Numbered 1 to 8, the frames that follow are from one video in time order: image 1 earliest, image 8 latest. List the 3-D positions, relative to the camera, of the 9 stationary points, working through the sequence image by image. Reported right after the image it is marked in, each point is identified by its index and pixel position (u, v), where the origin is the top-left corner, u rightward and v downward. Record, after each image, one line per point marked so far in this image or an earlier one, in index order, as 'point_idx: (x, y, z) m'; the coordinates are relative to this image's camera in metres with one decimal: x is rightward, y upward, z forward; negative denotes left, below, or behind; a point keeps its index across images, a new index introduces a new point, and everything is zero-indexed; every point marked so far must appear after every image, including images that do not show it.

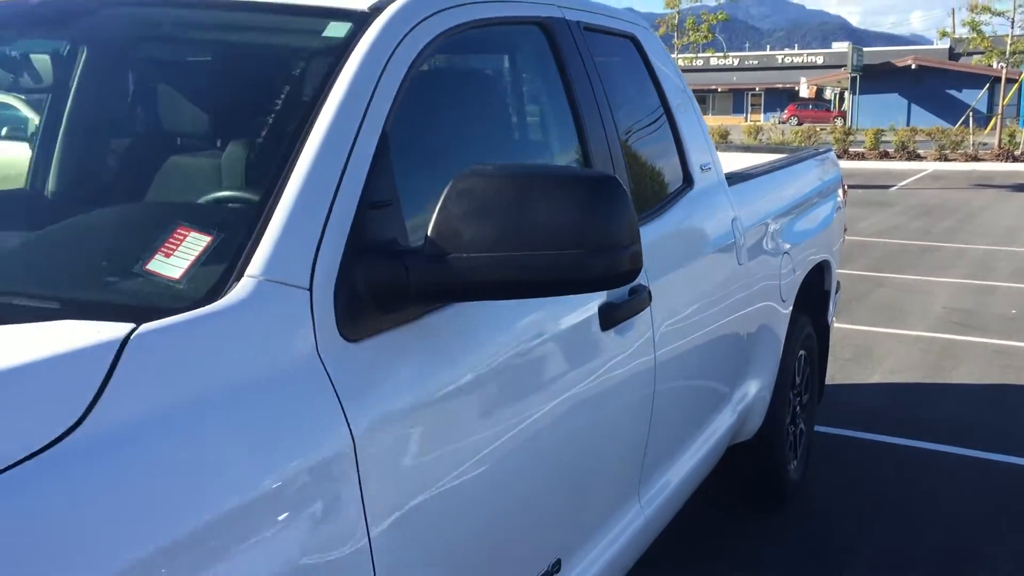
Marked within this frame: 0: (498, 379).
0: (0.0, -0.2, +1.9) m
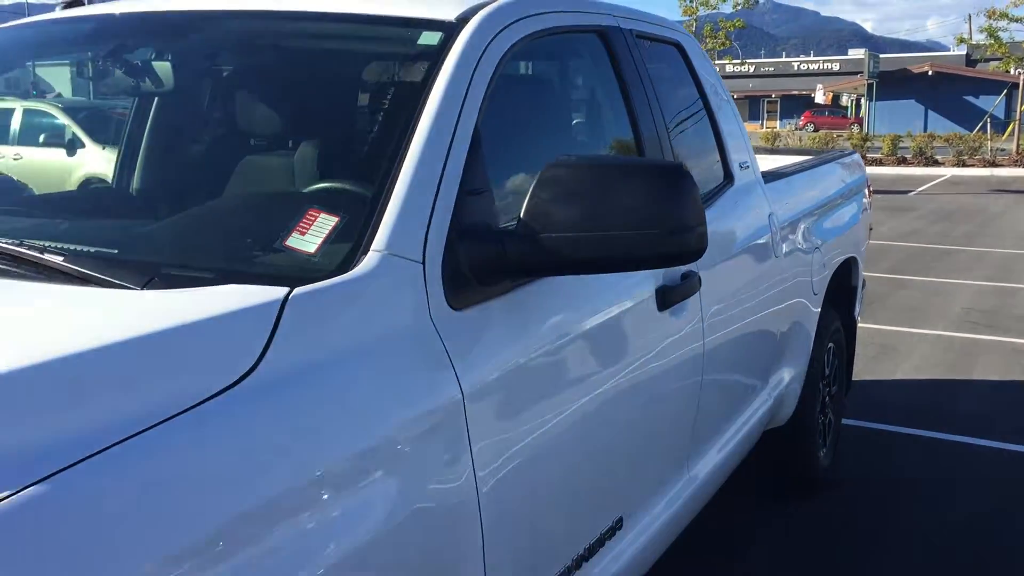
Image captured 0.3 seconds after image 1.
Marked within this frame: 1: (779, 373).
0: (+0.1, -0.1, +2.1) m
1: (+1.0, -0.3, +3.9) m
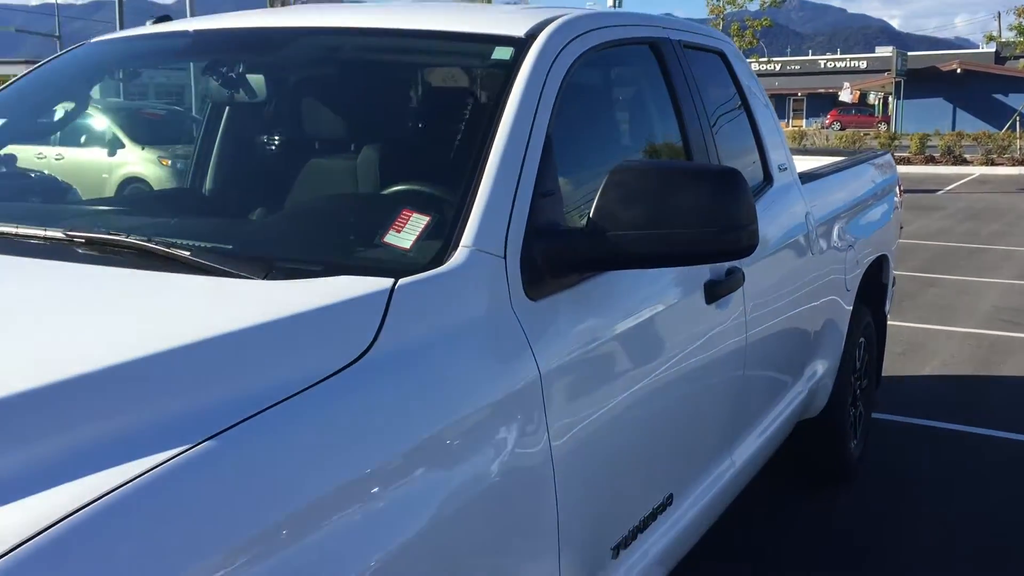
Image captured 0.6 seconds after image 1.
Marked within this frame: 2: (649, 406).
0: (+0.3, -0.1, +2.3) m
1: (+1.2, -0.3, +4.1) m
2: (+0.3, -0.3, +2.4) m
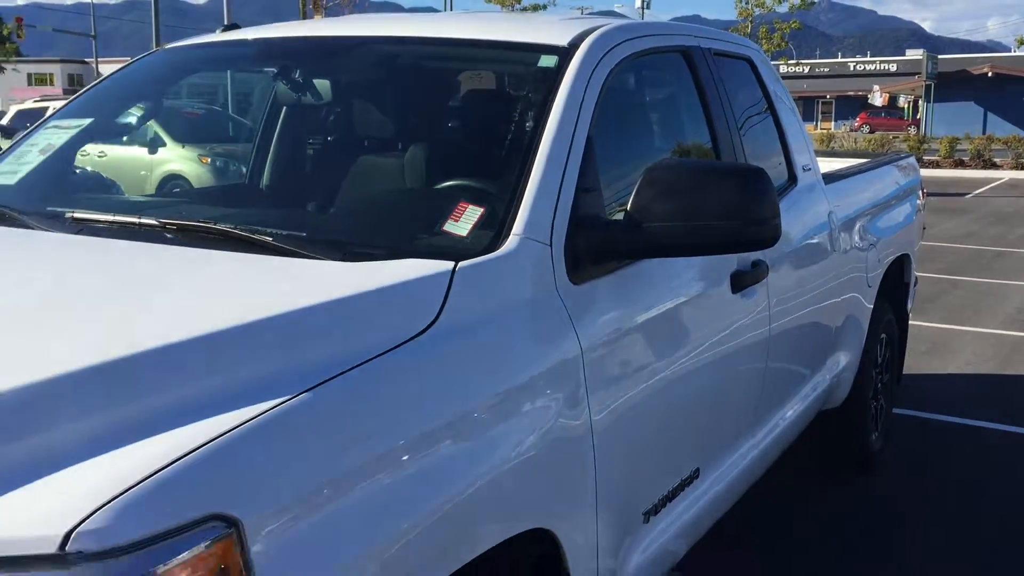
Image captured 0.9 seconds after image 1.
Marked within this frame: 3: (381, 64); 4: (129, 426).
0: (+0.4, -0.1, +2.5) m
1: (+1.4, -0.3, +4.3) m
2: (+0.4, -0.3, +2.6) m
3: (-0.4, +0.6, +2.8) m
4: (-0.5, -0.2, +1.4) m
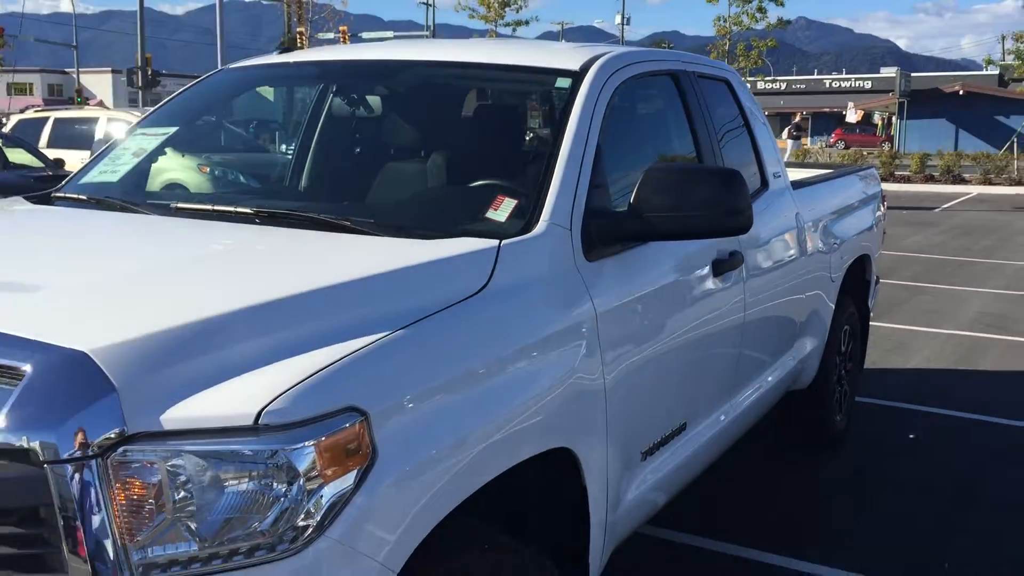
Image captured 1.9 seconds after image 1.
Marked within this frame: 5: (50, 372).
0: (+0.4, 0.0, +3.1) m
1: (+1.4, -0.3, +4.8) m
2: (+0.5, -0.2, +3.1) m
3: (-0.3, +0.7, +3.4) m
4: (-0.4, -0.1, +2.0) m
5: (-0.8, -0.1, +1.7) m
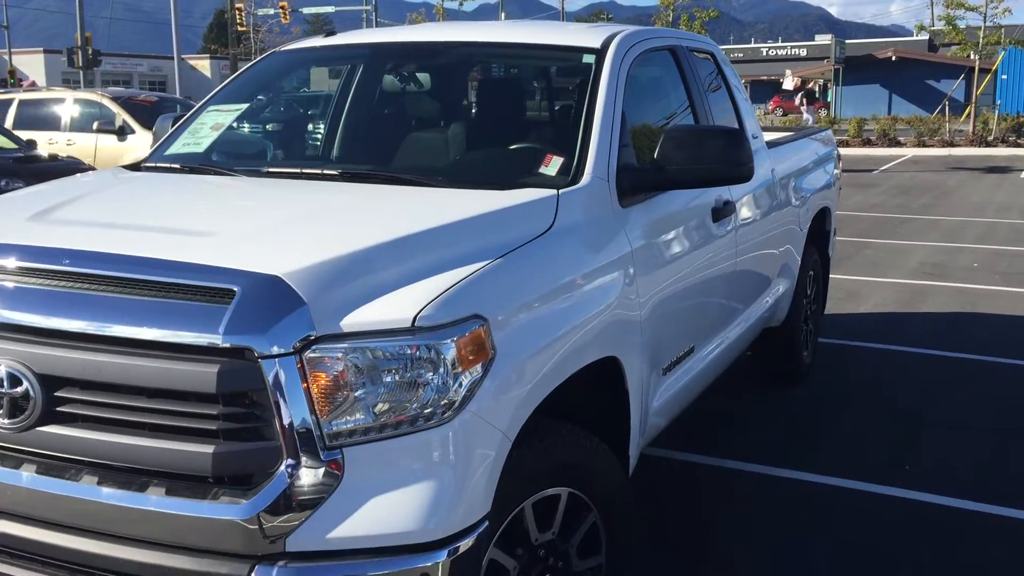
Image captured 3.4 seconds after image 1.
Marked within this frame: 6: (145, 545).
0: (+0.6, +0.2, +3.7) m
1: (+1.4, 0.0, +5.5) m
2: (+0.6, 0.0, +3.7) m
3: (-0.2, +0.9, +3.9) m
4: (-0.2, 0.0, +2.5) m
5: (-0.6, 0.0, +2.2) m
6: (-0.8, -0.6, +2.3) m
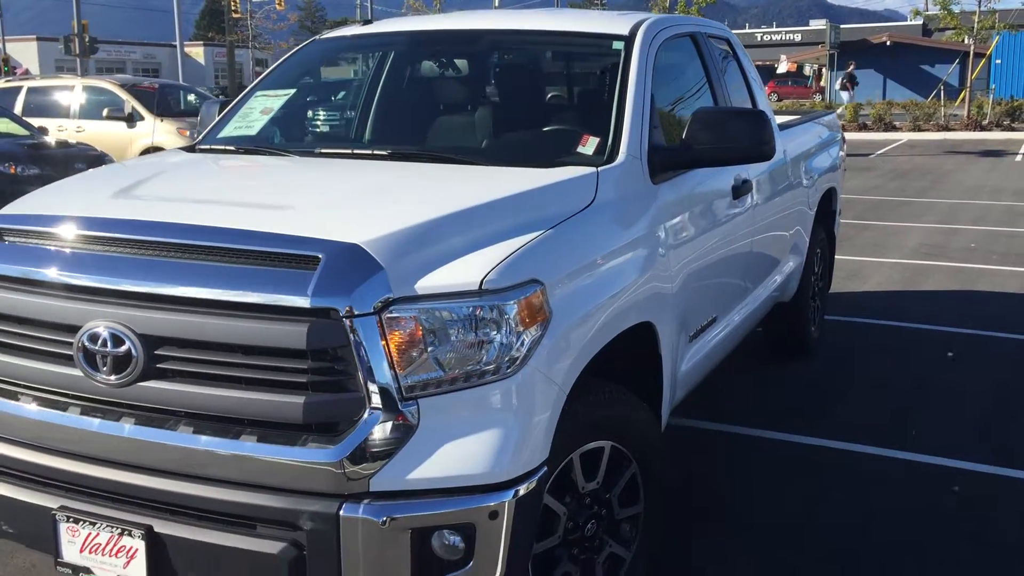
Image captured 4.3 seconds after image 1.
0: (+0.7, +0.3, +3.9) m
1: (+1.5, +0.1, +5.7) m
2: (+0.7, +0.1, +4.0) m
3: (-0.1, +1.0, +4.1) m
4: (-0.1, +0.1, +2.7) m
5: (-0.4, +0.1, +2.5) m
6: (-0.7, -0.5, +2.5) m
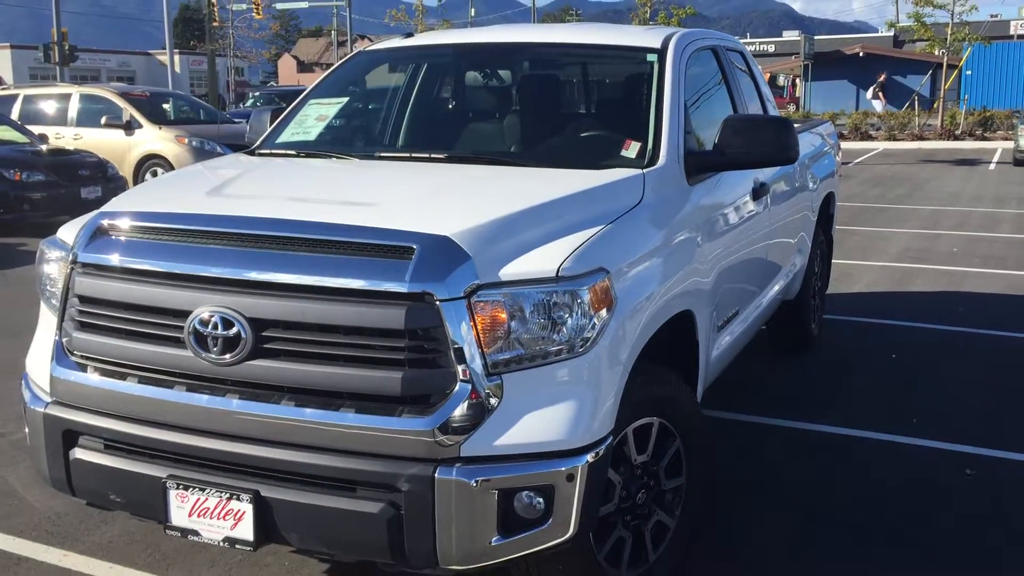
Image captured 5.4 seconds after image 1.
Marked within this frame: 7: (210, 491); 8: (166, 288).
0: (+0.9, +0.3, +4.2) m
1: (+1.7, +0.2, +6.1) m
2: (+0.9, +0.1, +4.3) m
3: (+0.1, +1.0, +4.4) m
4: (+0.1, +0.2, +3.0) m
5: (-0.2, +0.1, +2.8) m
6: (-0.5, -0.5, +2.8) m
7: (-0.8, -0.6, +2.9) m
8: (-1.0, 0.0, +2.9) m
